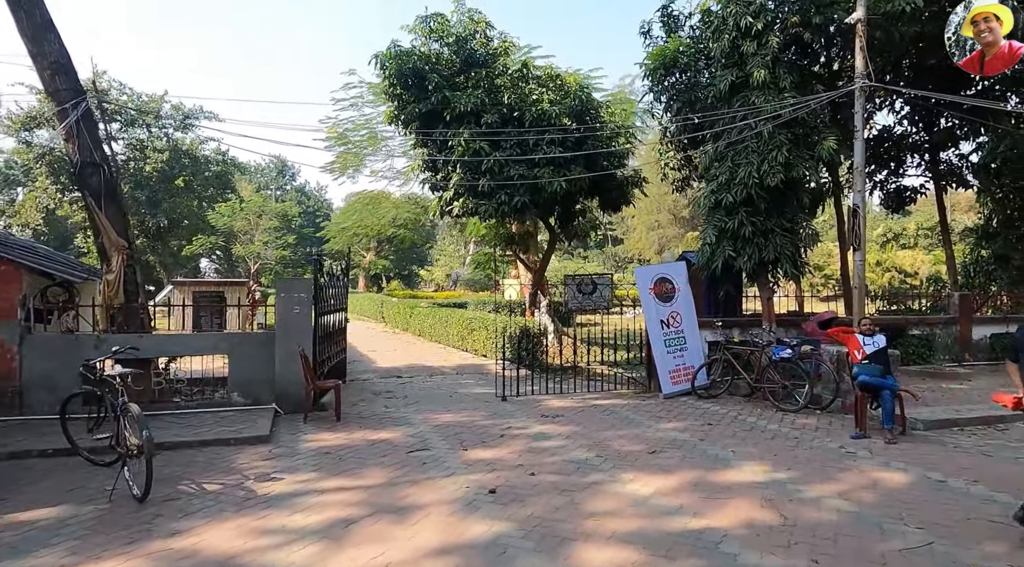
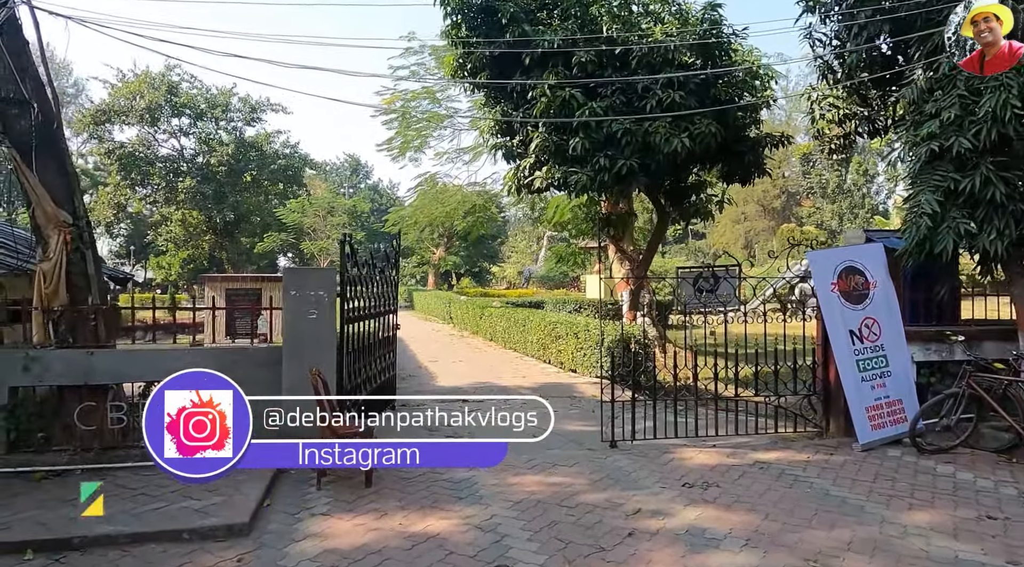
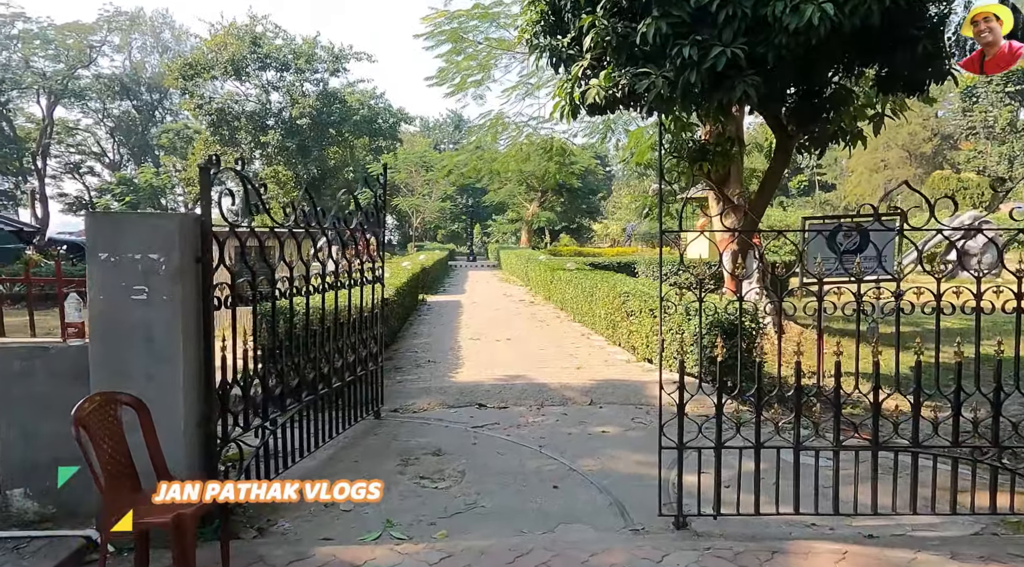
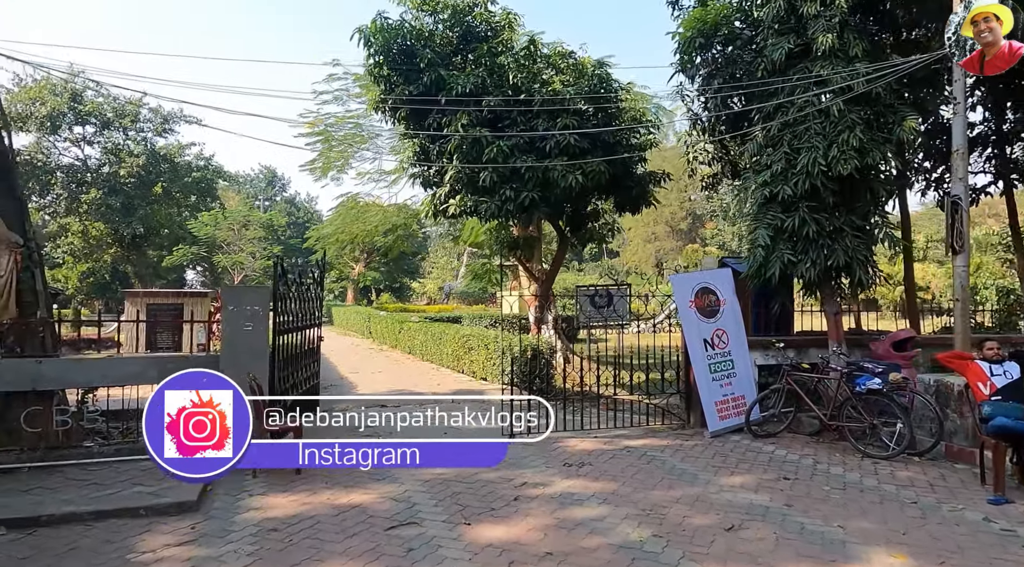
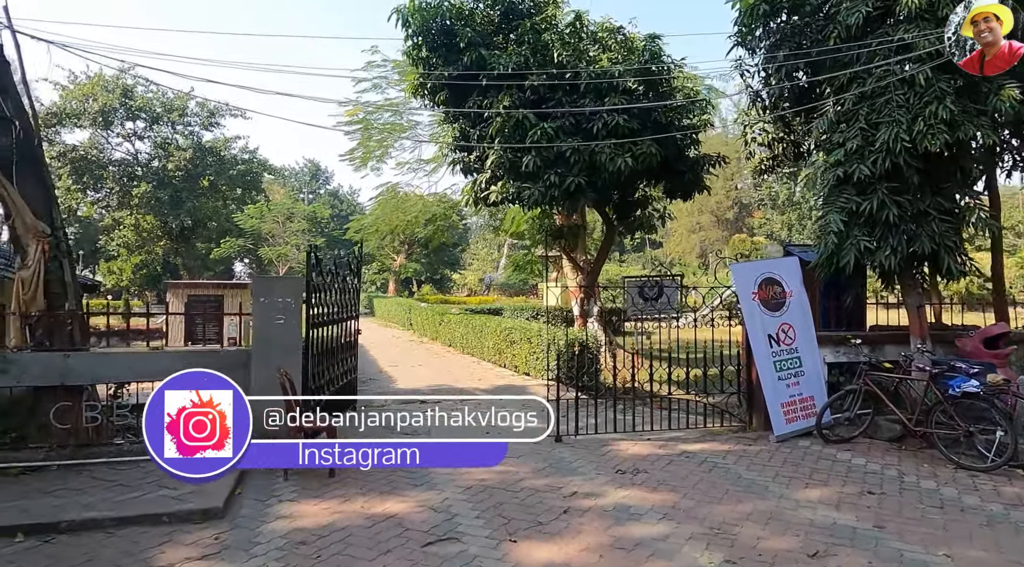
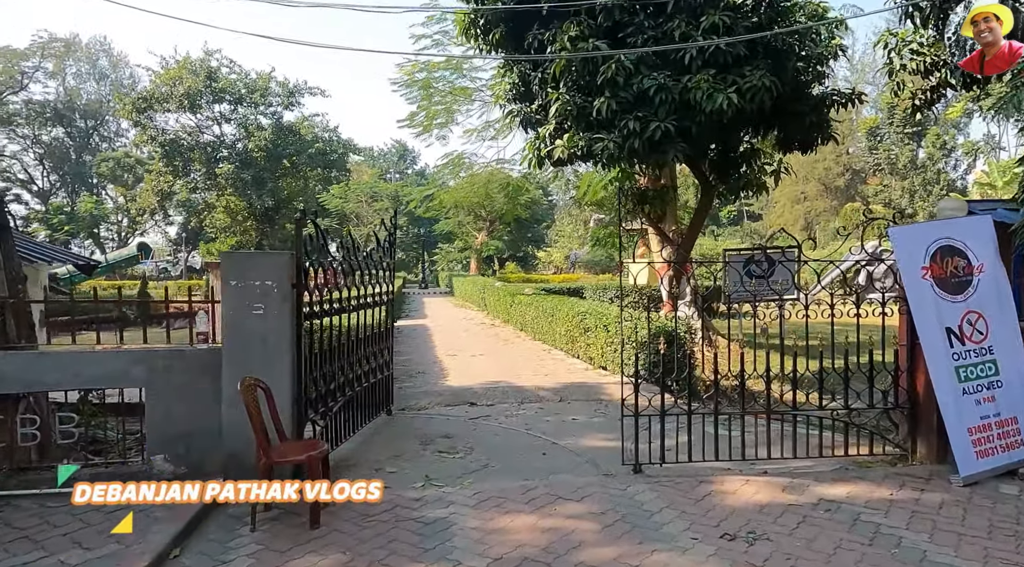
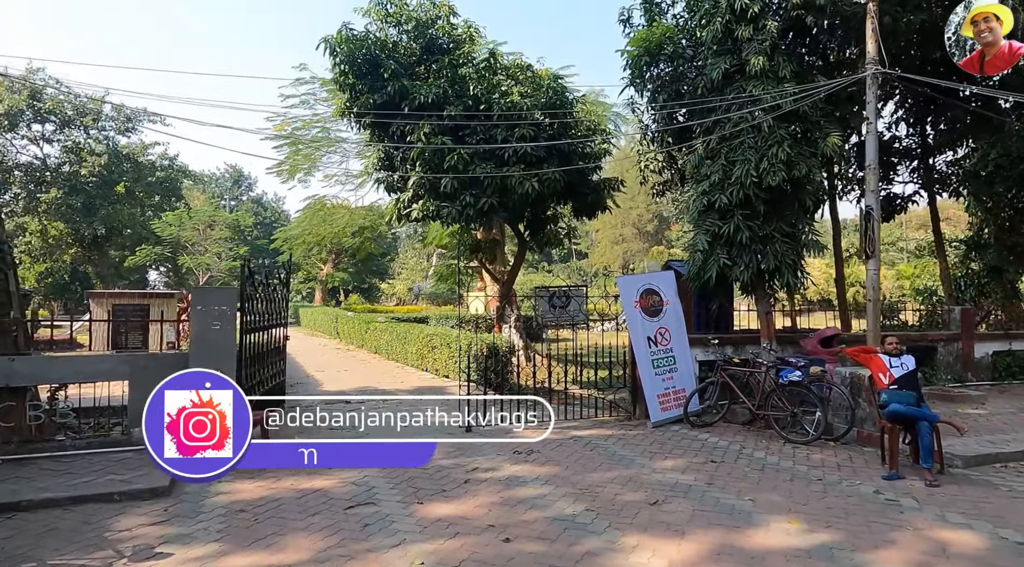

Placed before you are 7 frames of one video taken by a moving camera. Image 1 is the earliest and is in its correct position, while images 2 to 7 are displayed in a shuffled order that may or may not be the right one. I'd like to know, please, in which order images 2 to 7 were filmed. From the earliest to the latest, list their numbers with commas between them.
7, 4, 5, 2, 6, 3
